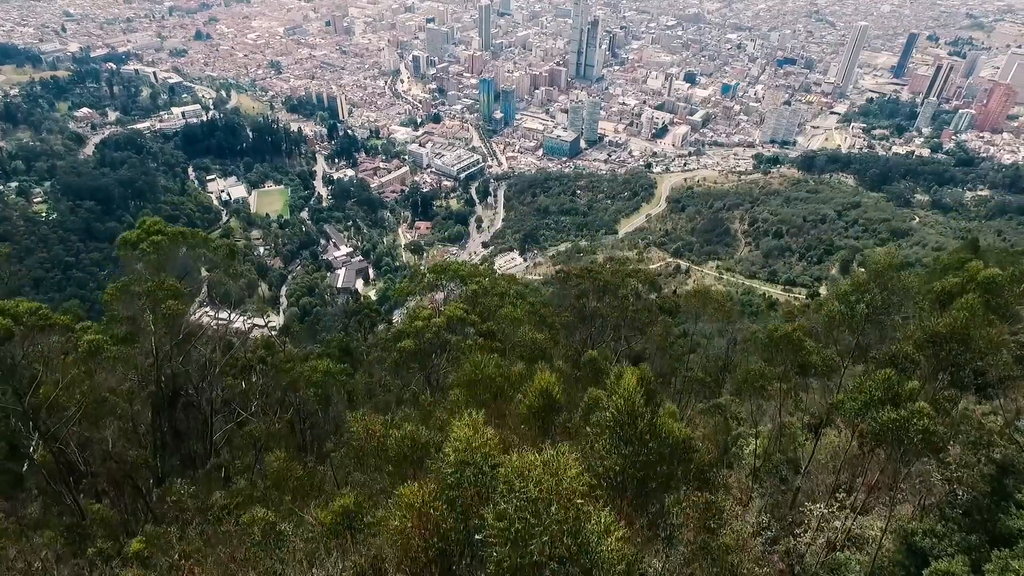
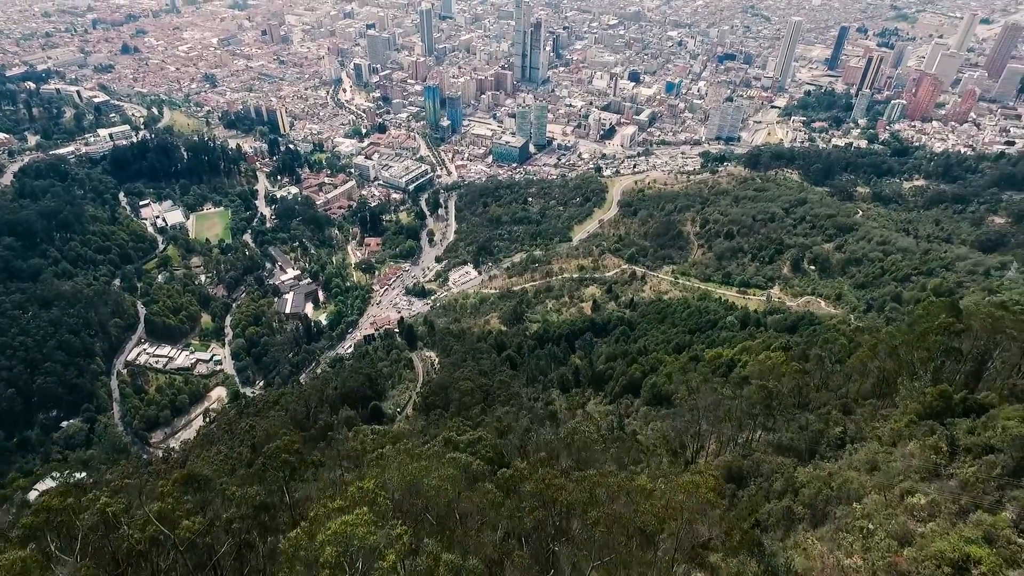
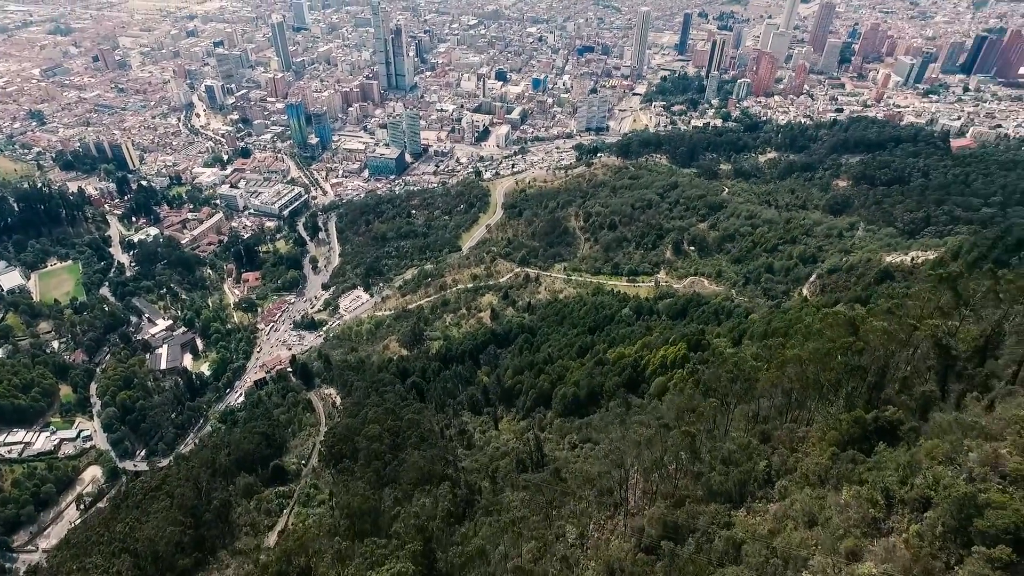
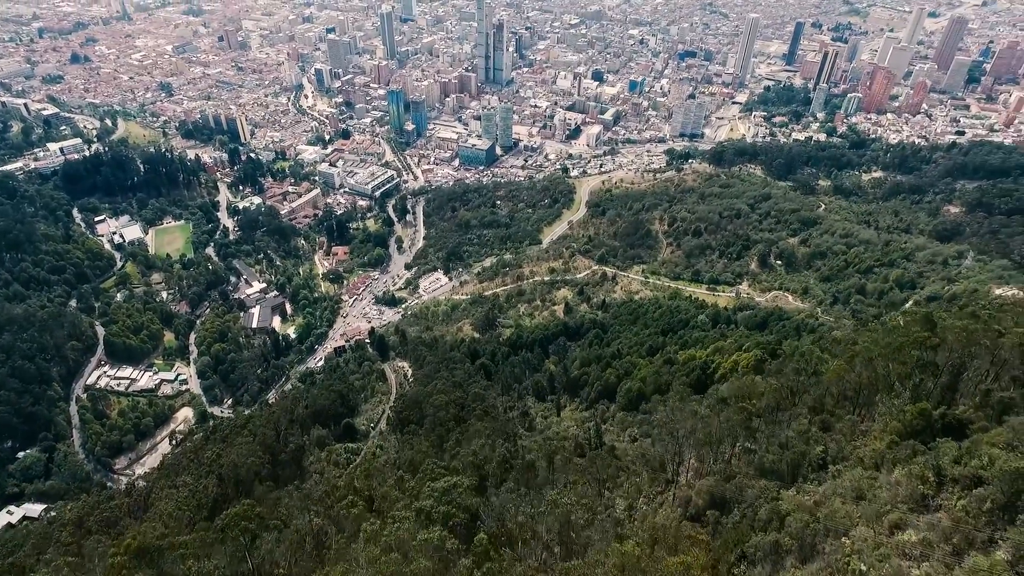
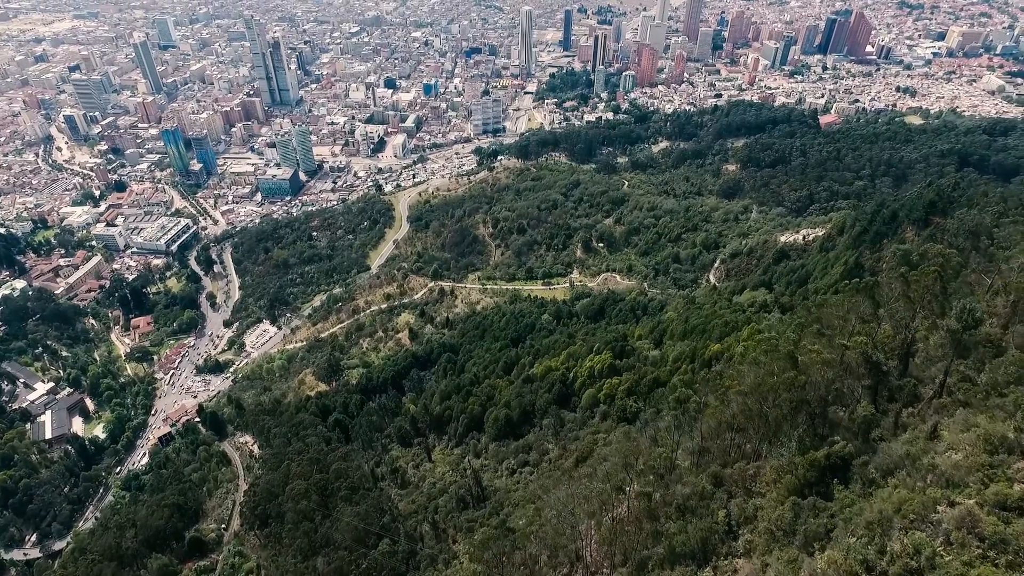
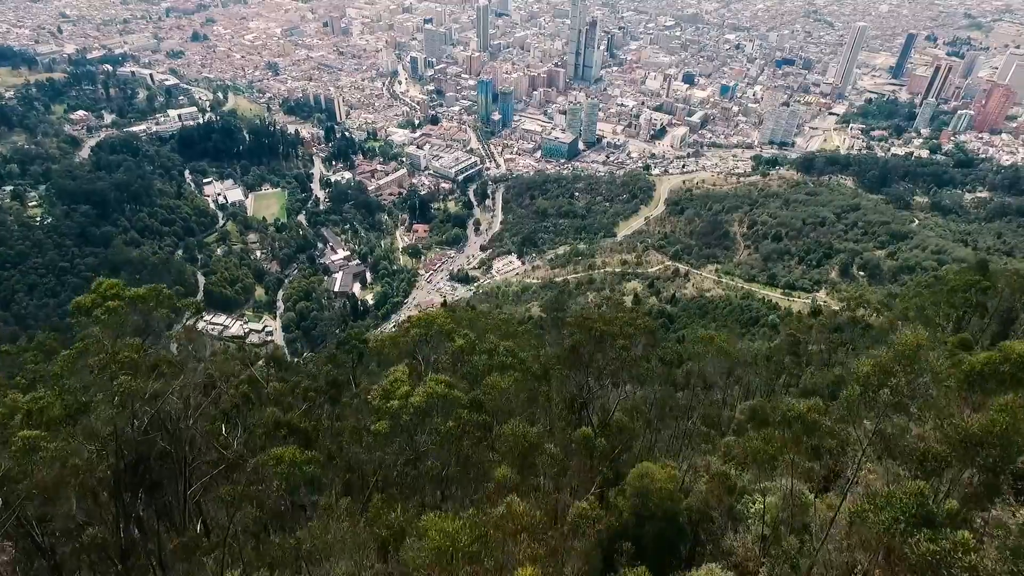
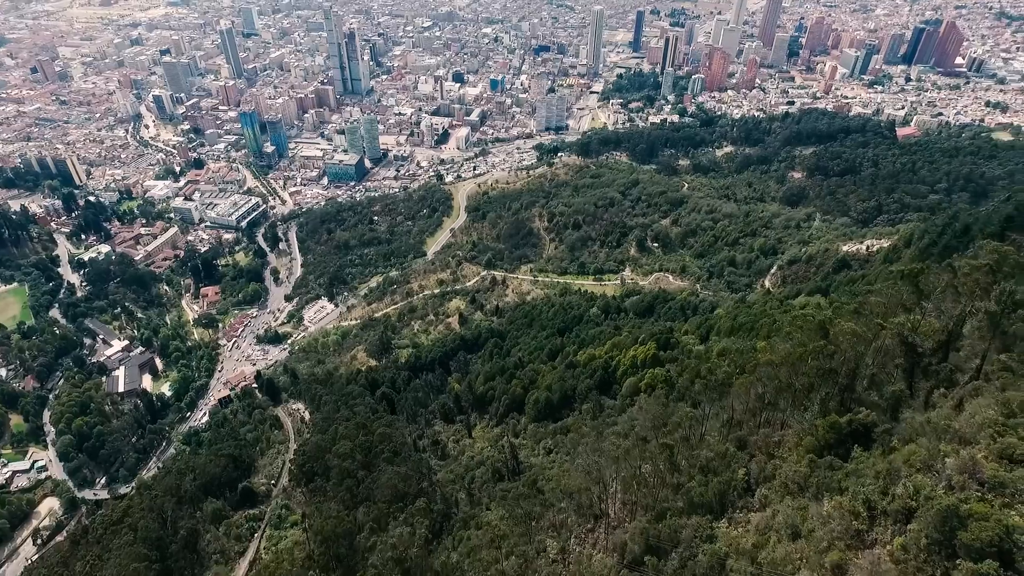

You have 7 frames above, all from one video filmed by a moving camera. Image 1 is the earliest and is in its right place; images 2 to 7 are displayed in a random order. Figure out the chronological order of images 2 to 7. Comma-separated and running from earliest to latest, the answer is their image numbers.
6, 2, 4, 3, 7, 5
